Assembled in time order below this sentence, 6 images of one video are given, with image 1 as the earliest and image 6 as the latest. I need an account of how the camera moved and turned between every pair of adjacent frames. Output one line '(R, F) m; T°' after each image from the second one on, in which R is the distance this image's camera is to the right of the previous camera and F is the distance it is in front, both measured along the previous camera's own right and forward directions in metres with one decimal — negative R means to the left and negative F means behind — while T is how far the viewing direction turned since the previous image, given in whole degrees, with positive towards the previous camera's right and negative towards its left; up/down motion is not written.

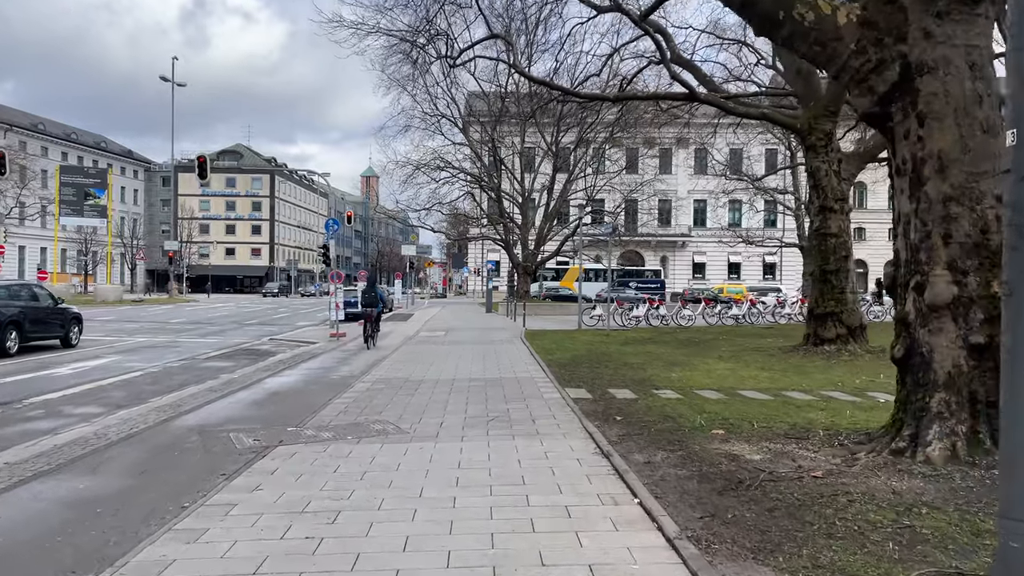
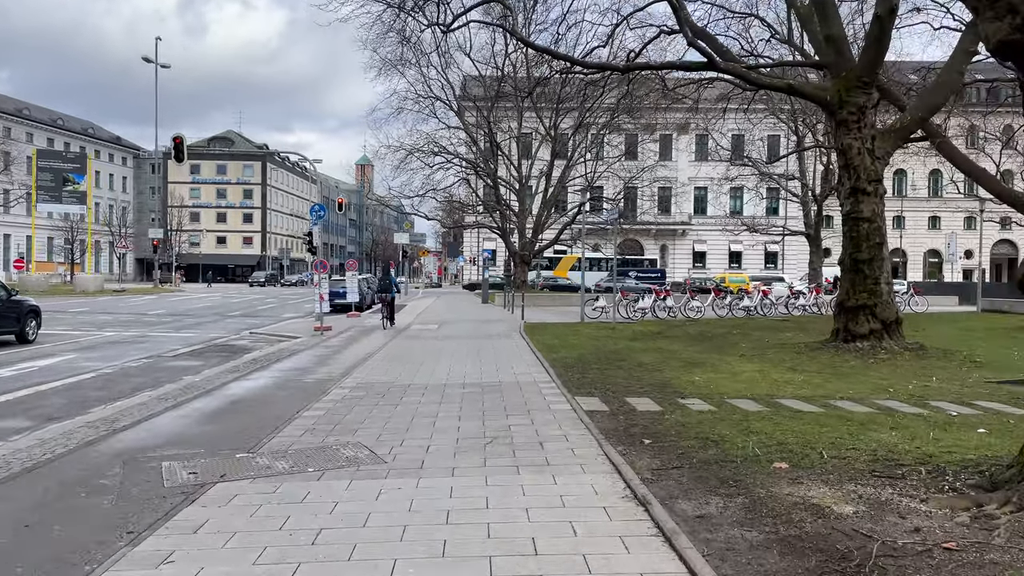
(-0.1, +1.5) m; 0°
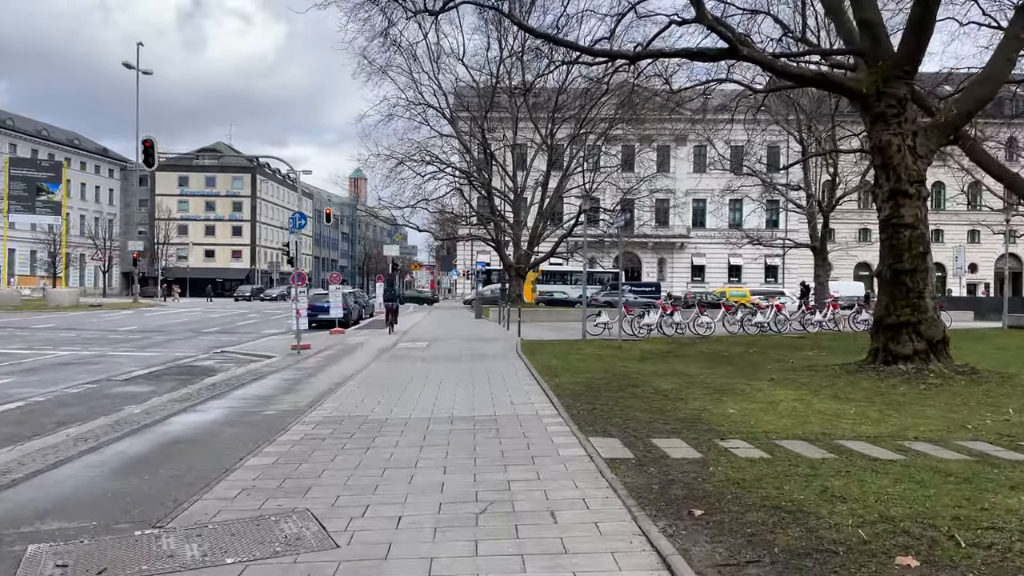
(0.0, +1.7) m; 0°
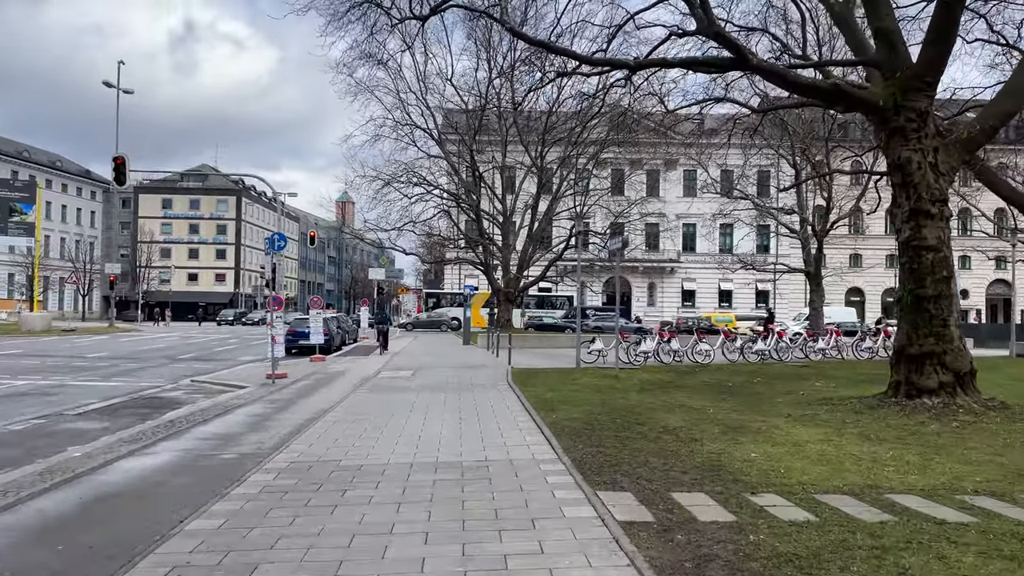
(-0.1, +1.0) m; +1°
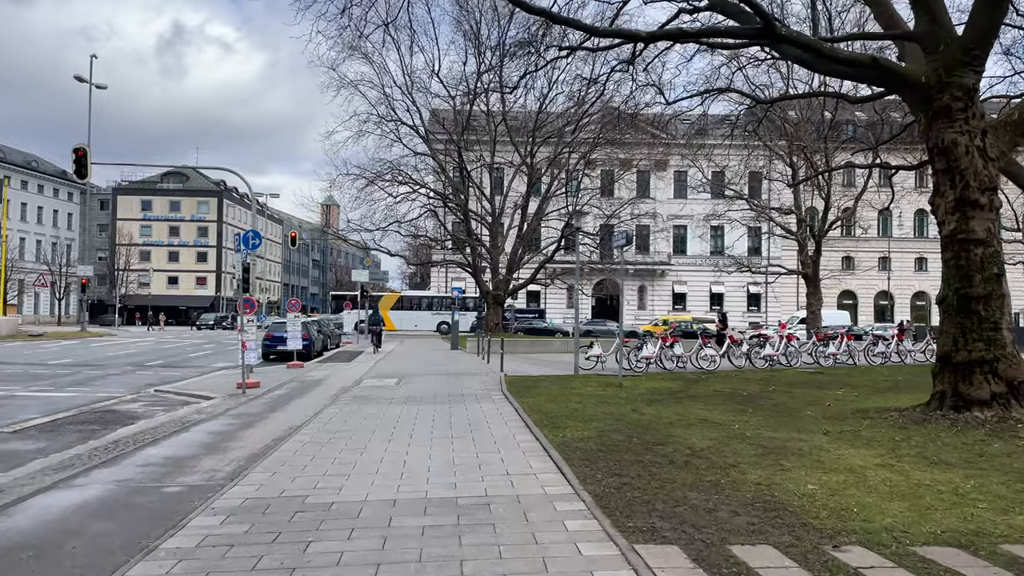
(-0.1, +1.4) m; +1°
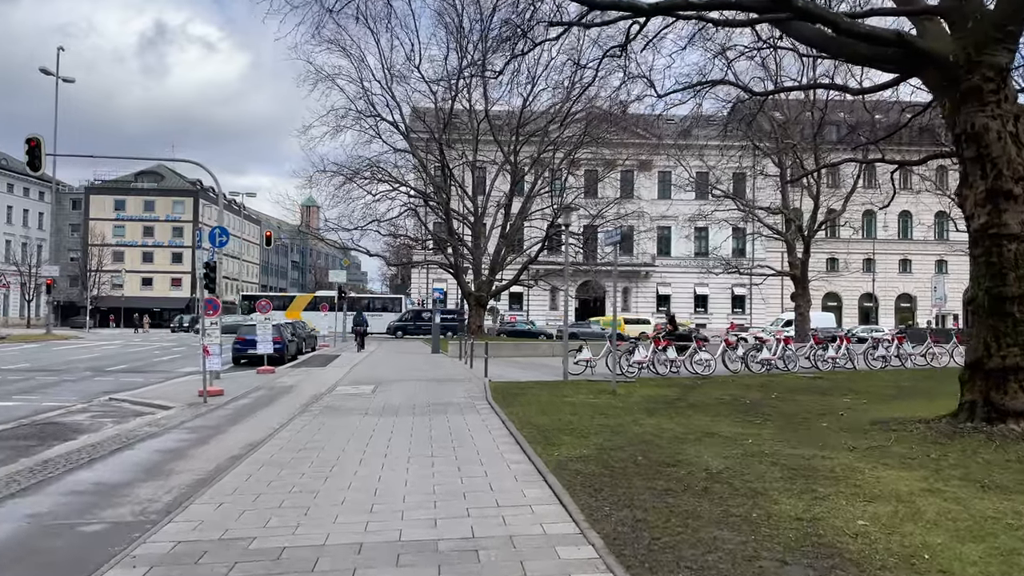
(-0.1, +1.1) m; +1°
